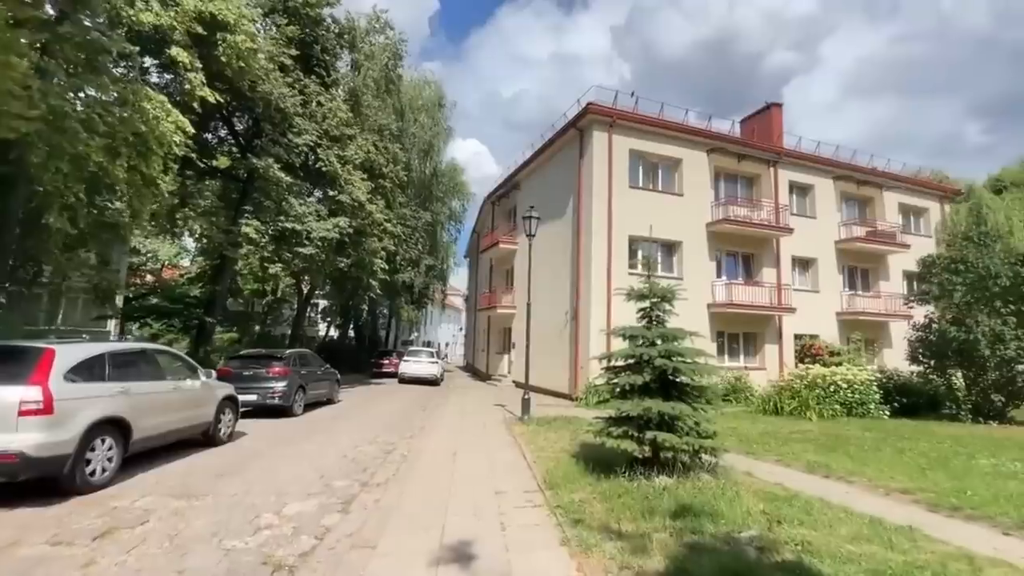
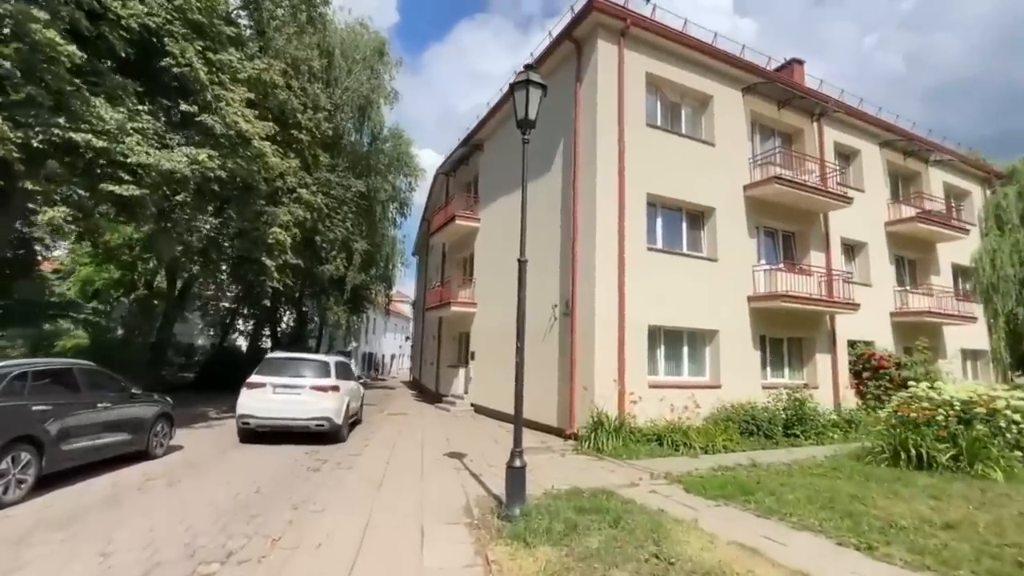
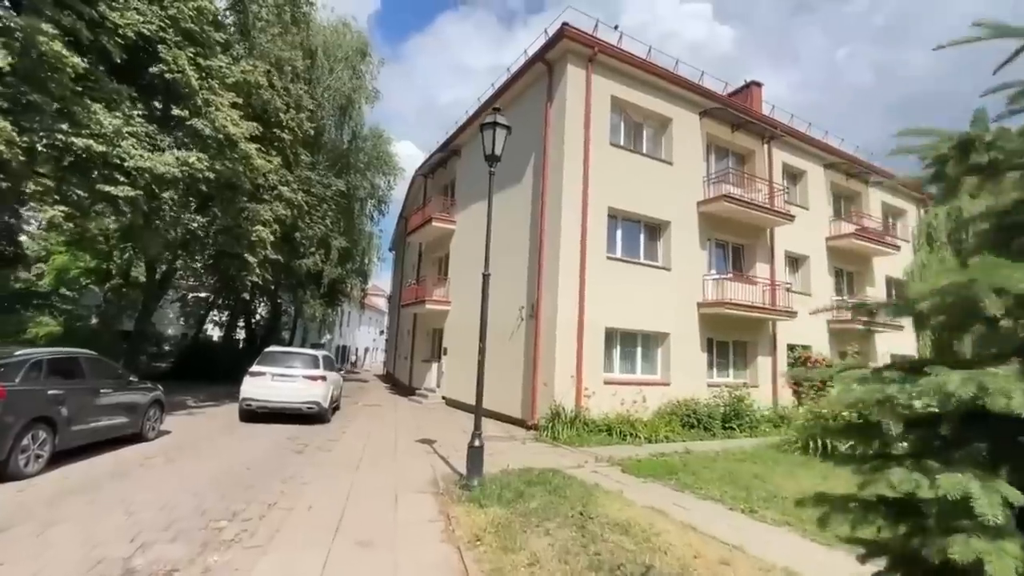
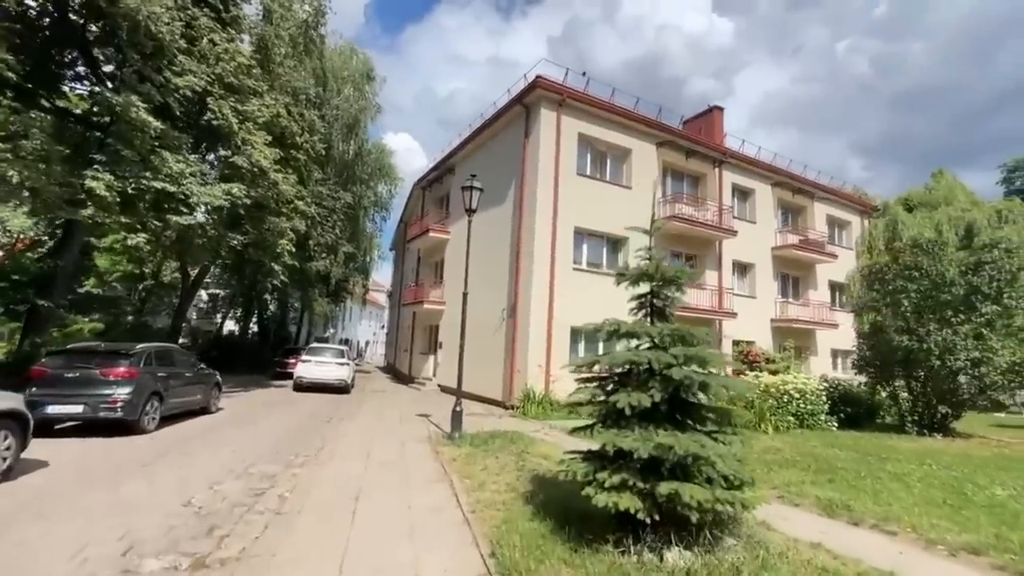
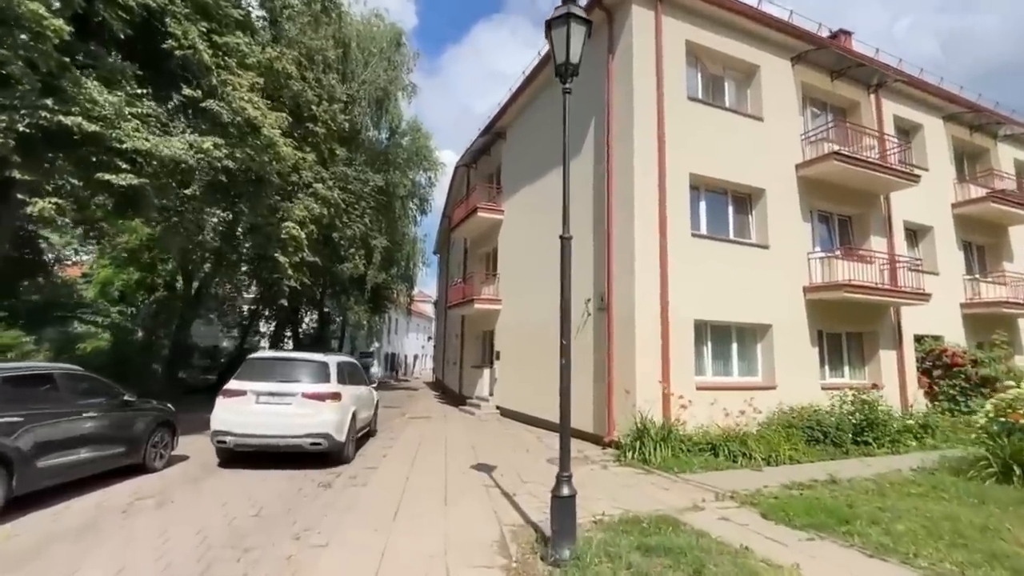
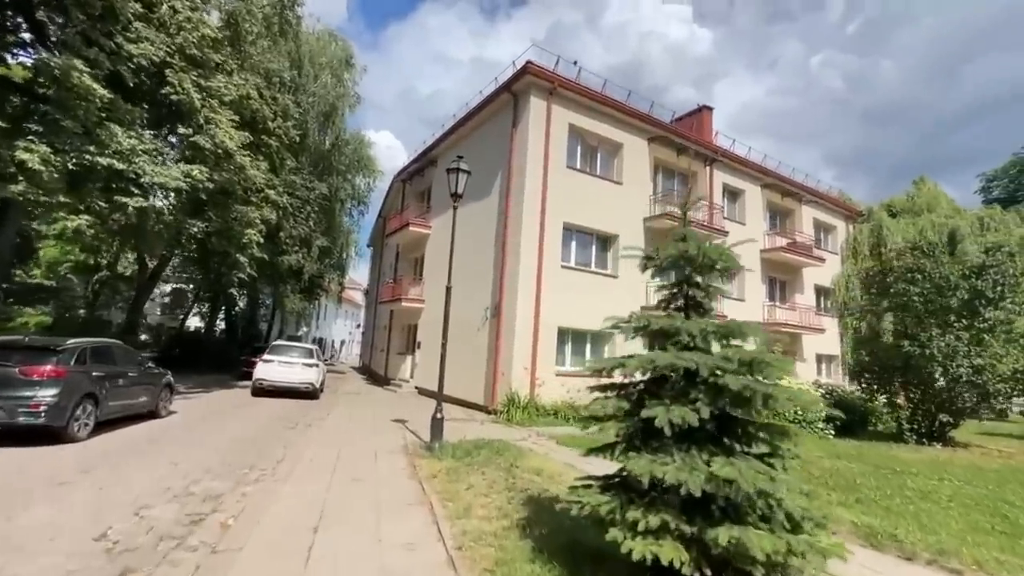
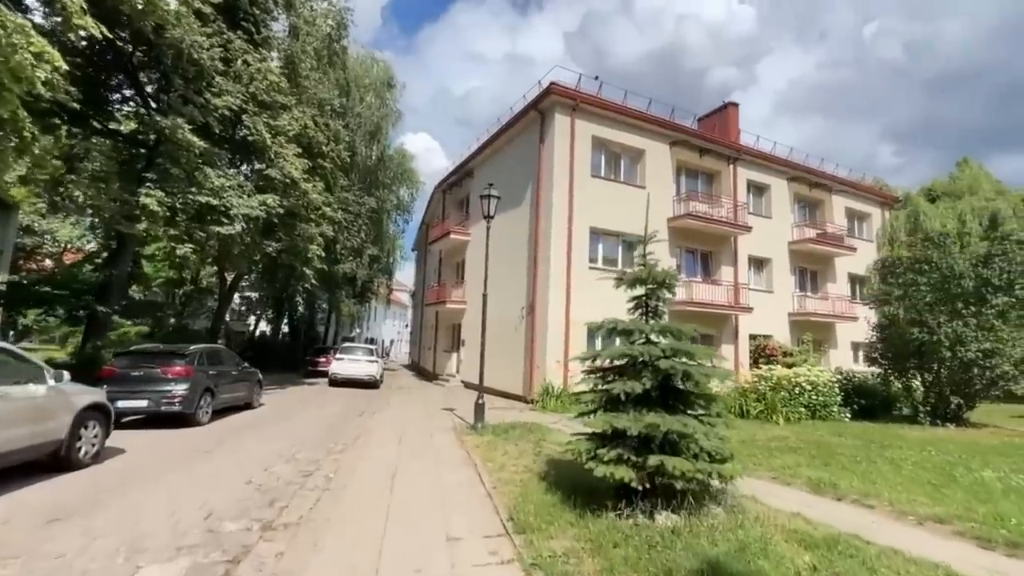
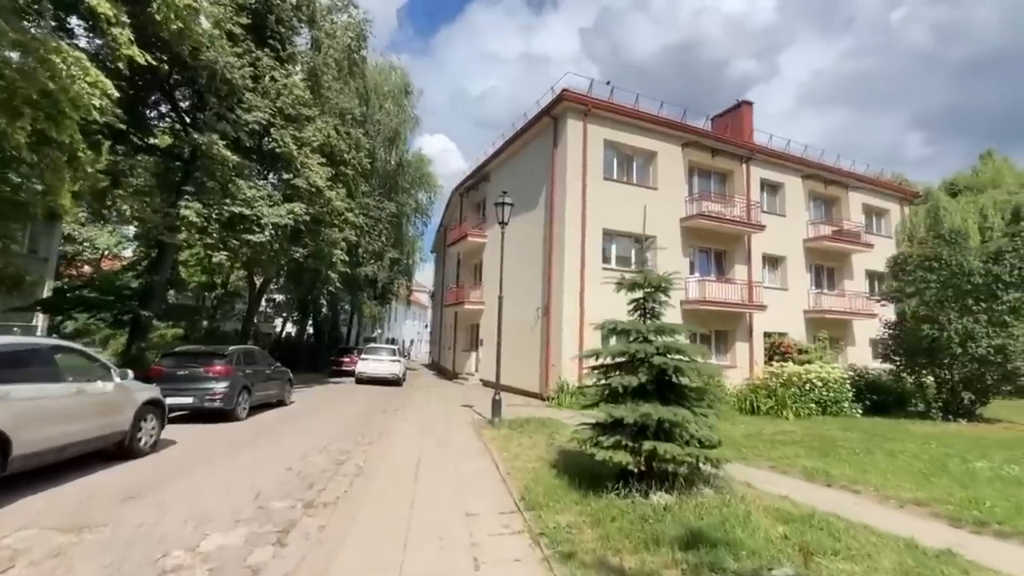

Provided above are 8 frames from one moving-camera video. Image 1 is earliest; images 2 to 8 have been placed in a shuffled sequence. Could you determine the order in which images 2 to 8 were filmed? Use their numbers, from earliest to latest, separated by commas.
8, 7, 4, 6, 3, 2, 5
